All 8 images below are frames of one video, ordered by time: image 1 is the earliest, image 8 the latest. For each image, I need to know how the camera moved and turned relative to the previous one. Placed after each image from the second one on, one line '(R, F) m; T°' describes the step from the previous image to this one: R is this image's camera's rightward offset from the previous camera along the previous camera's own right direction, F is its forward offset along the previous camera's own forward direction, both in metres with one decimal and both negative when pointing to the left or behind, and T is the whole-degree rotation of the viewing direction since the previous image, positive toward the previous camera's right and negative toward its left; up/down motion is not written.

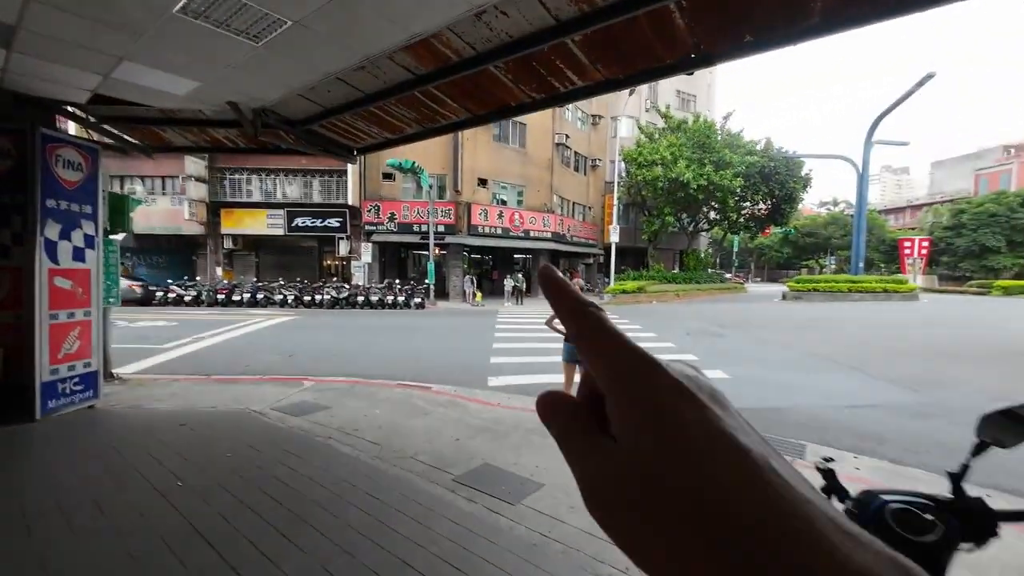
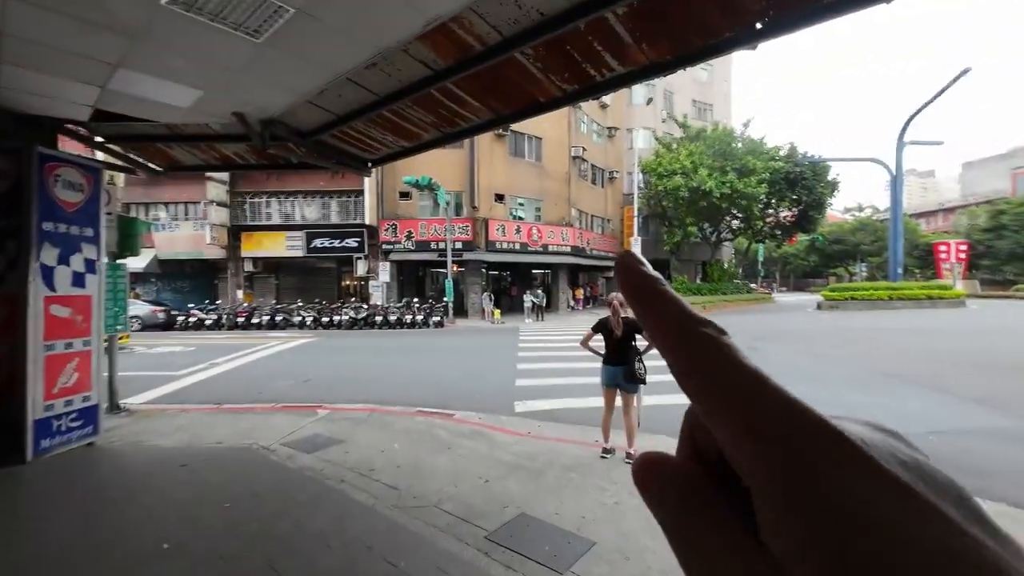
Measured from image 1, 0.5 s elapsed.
(-0.2, +0.6) m; -2°
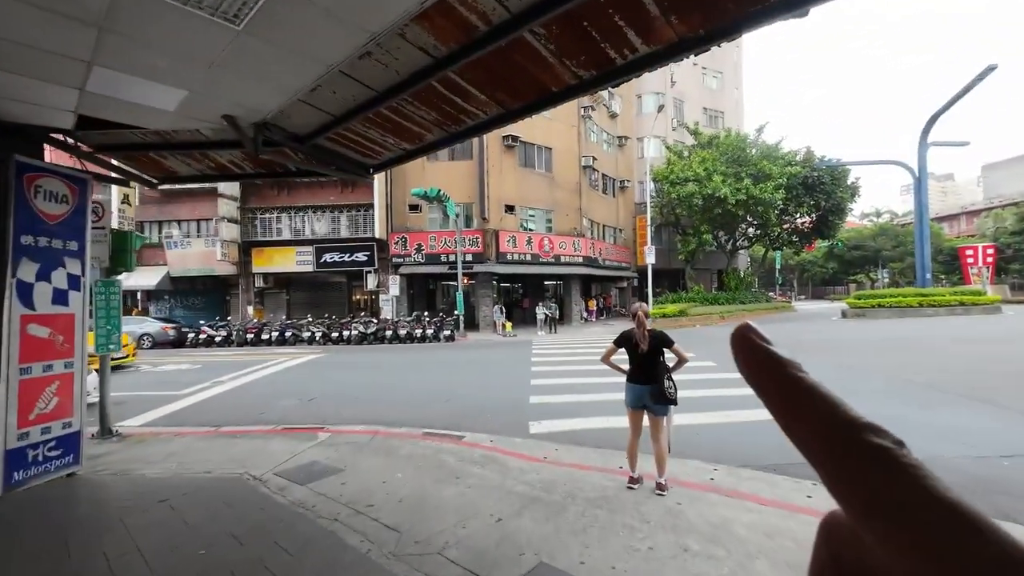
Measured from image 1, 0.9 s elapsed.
(0.0, +0.5) m; -2°
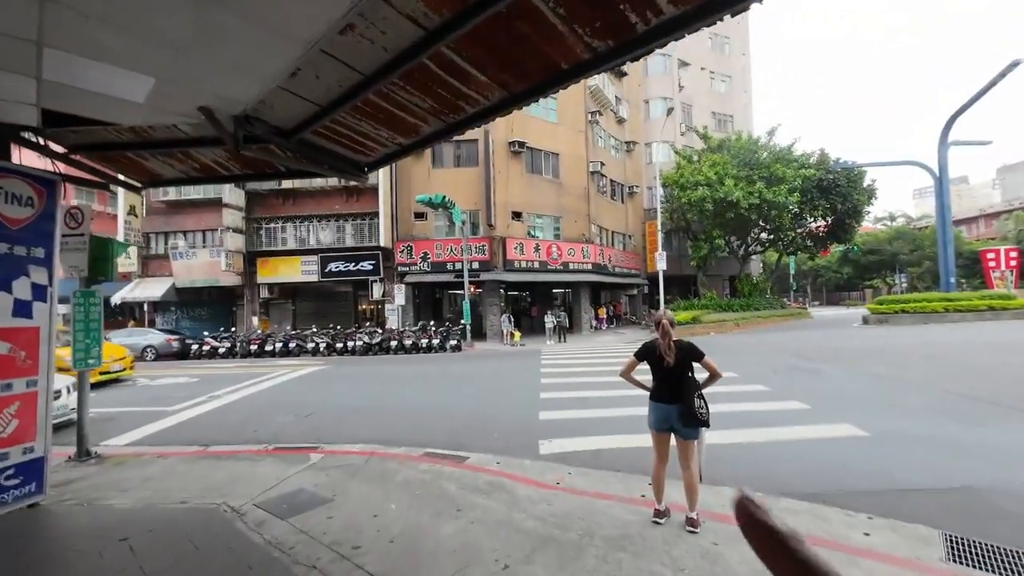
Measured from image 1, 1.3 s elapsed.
(0.0, +0.5) m; -1°
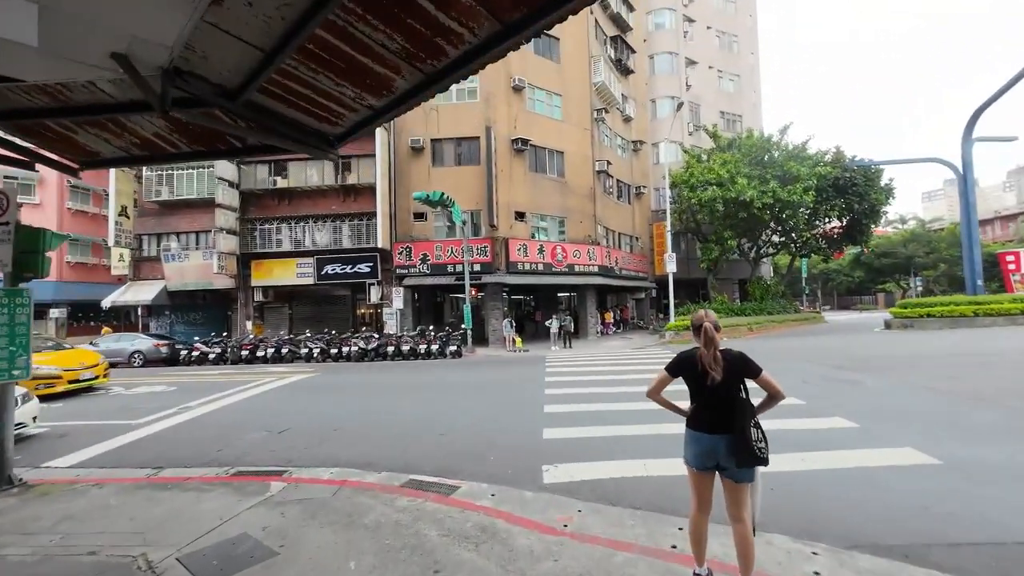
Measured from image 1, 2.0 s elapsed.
(+0.1, +1.0) m; -1°
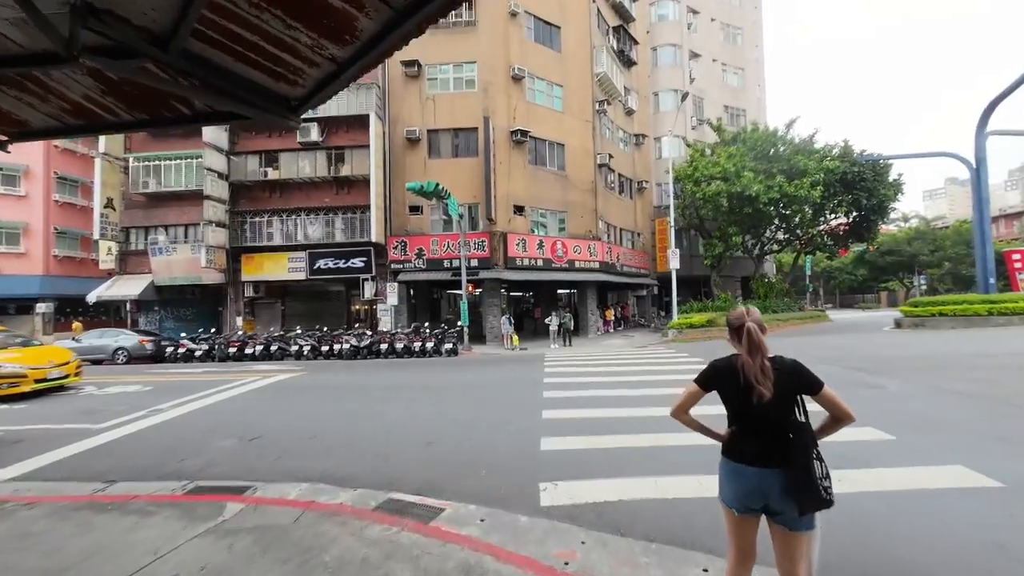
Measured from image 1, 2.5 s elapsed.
(+0.1, +0.7) m; 0°
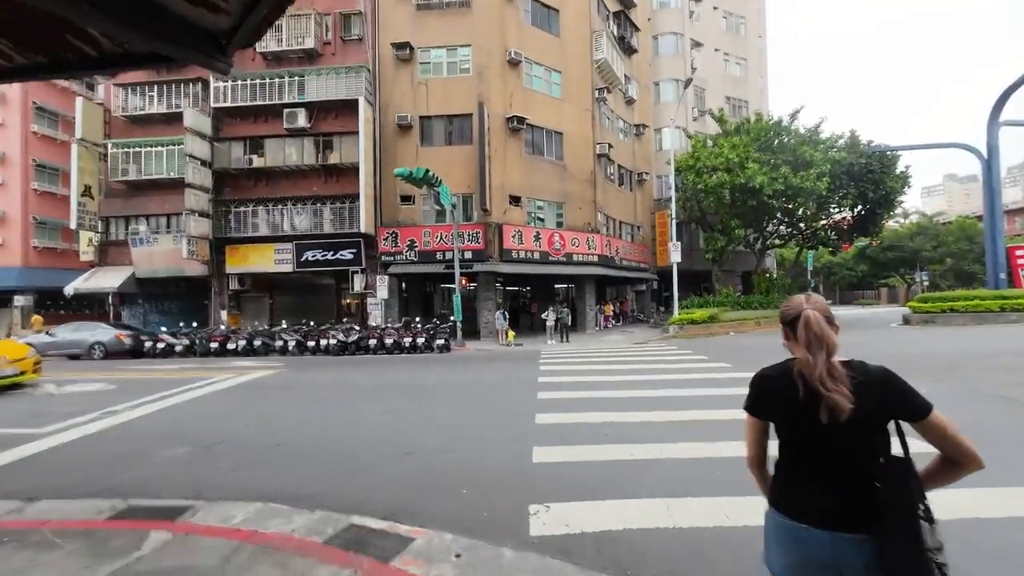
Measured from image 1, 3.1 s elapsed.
(+0.1, +0.8) m; 0°
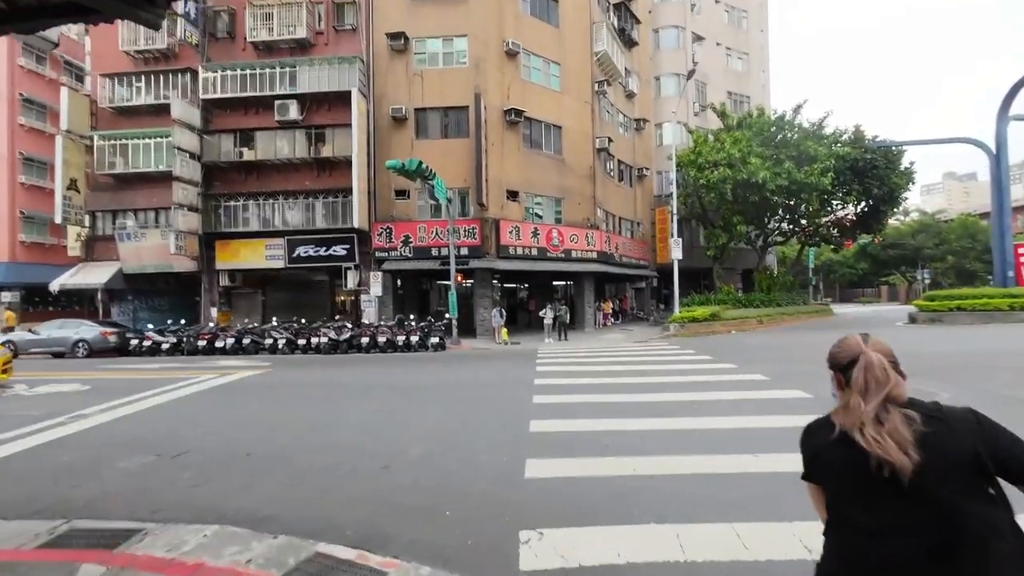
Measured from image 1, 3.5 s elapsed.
(+0.1, +0.5) m; 0°
